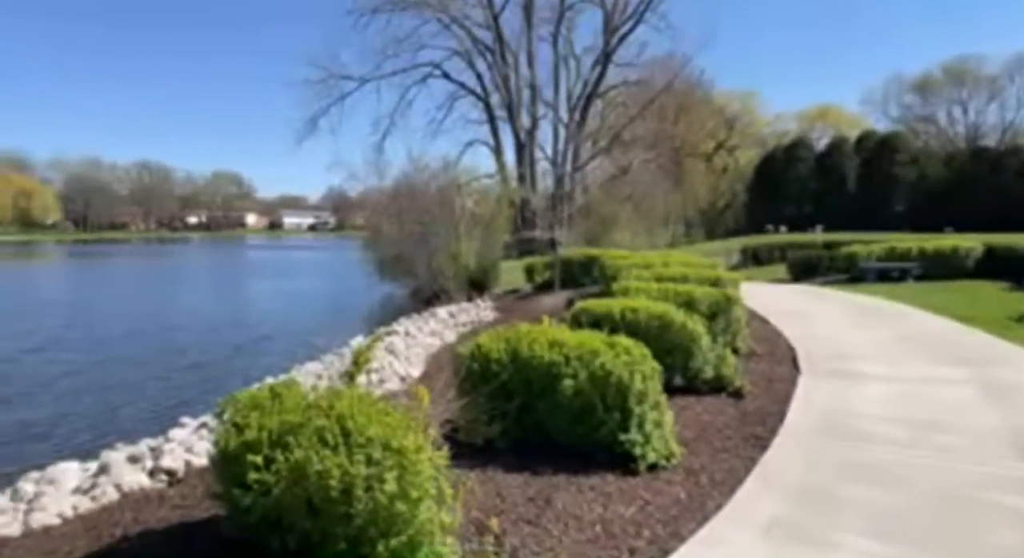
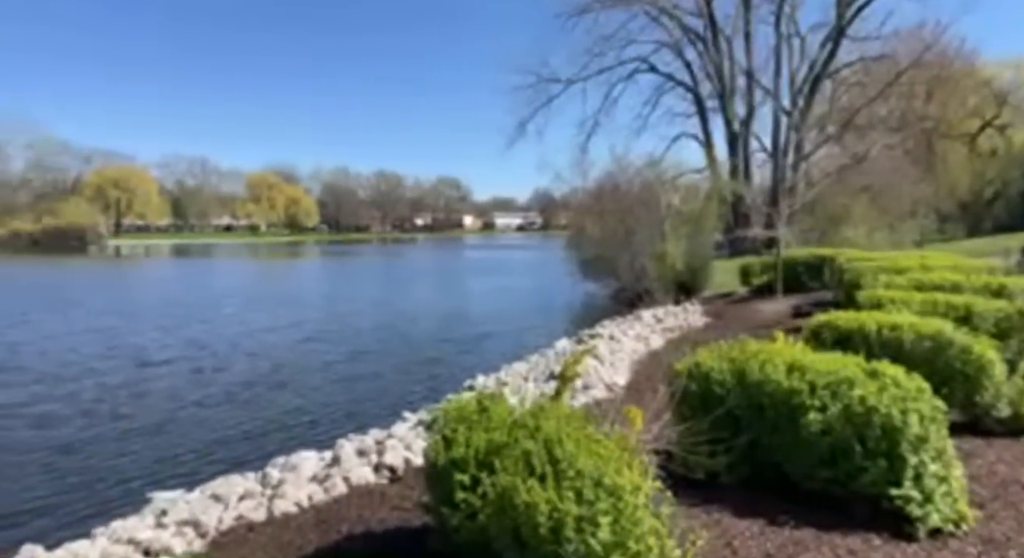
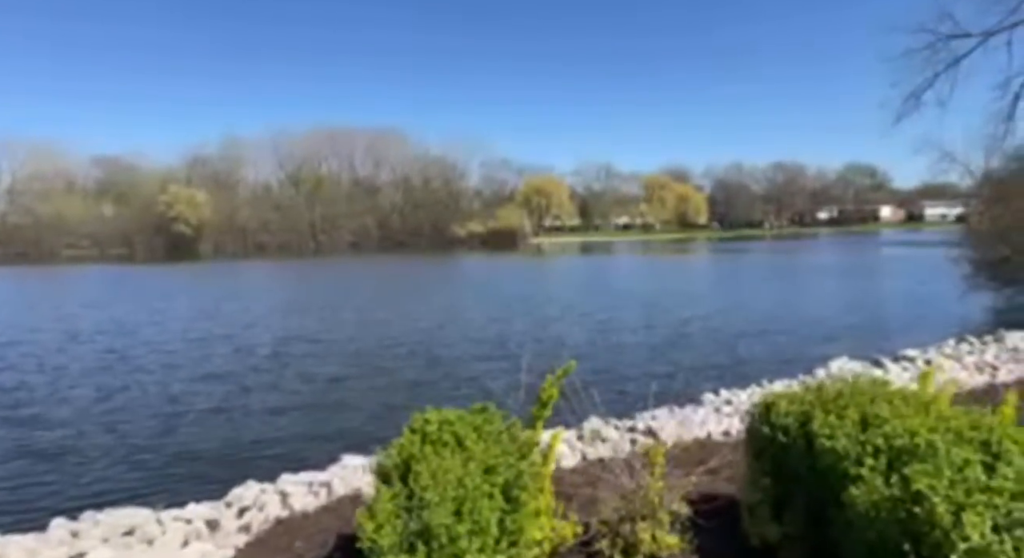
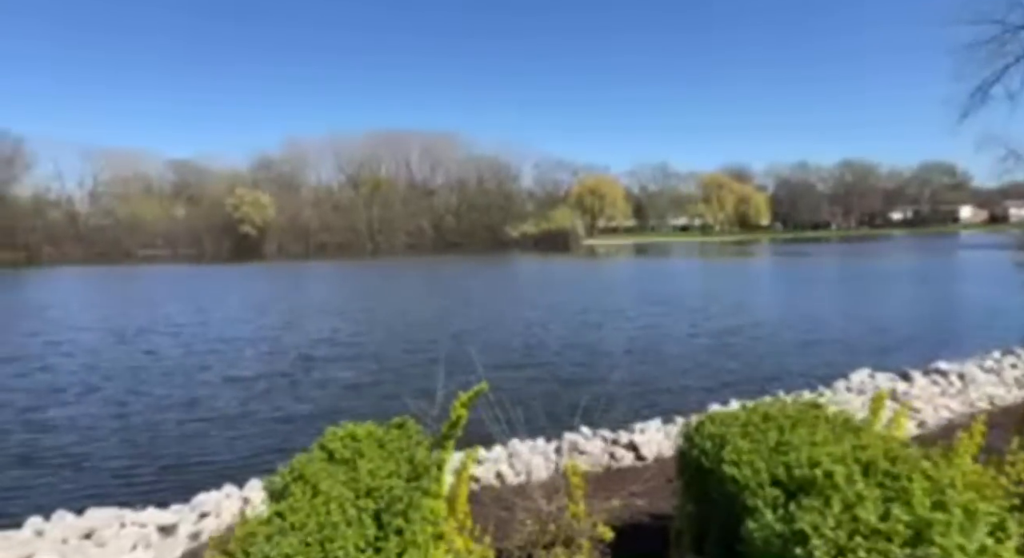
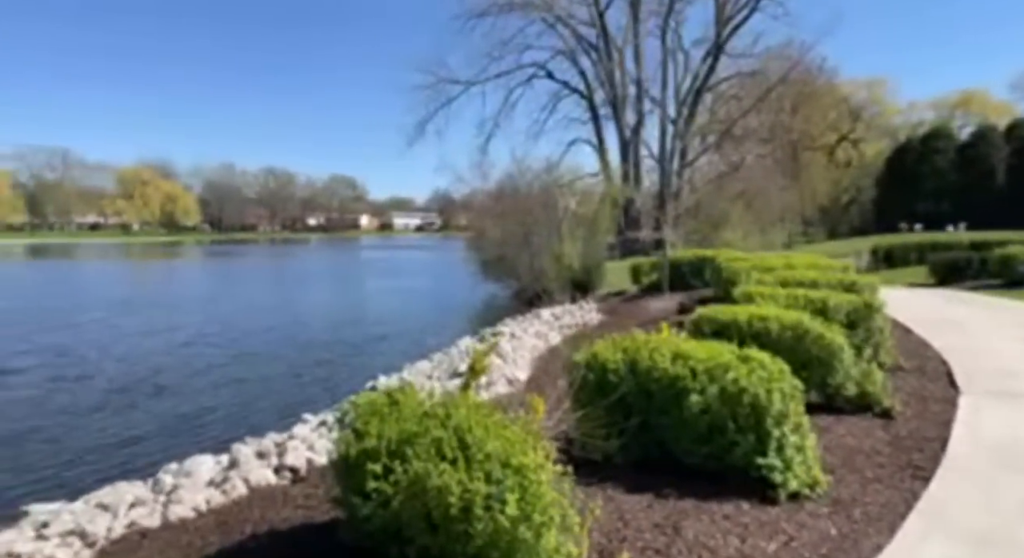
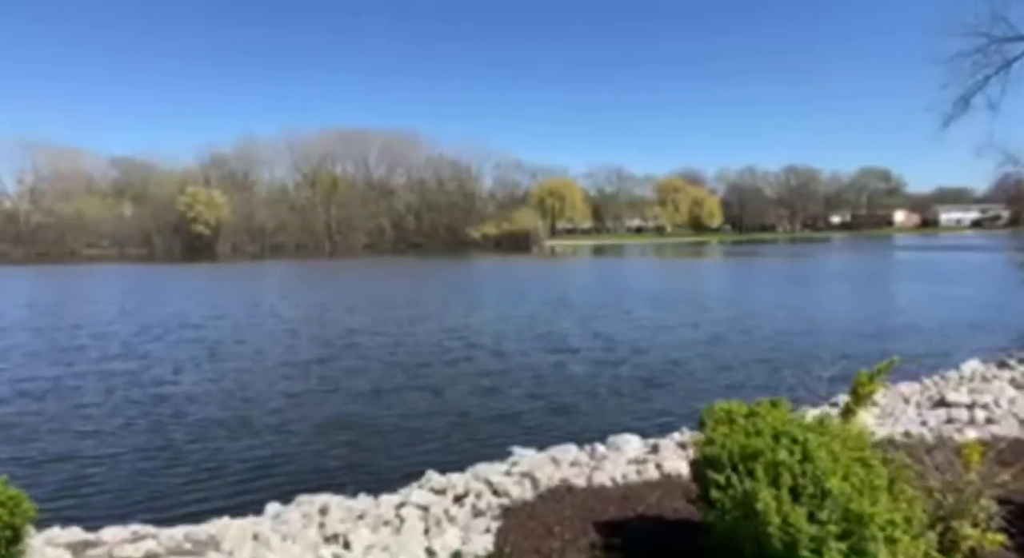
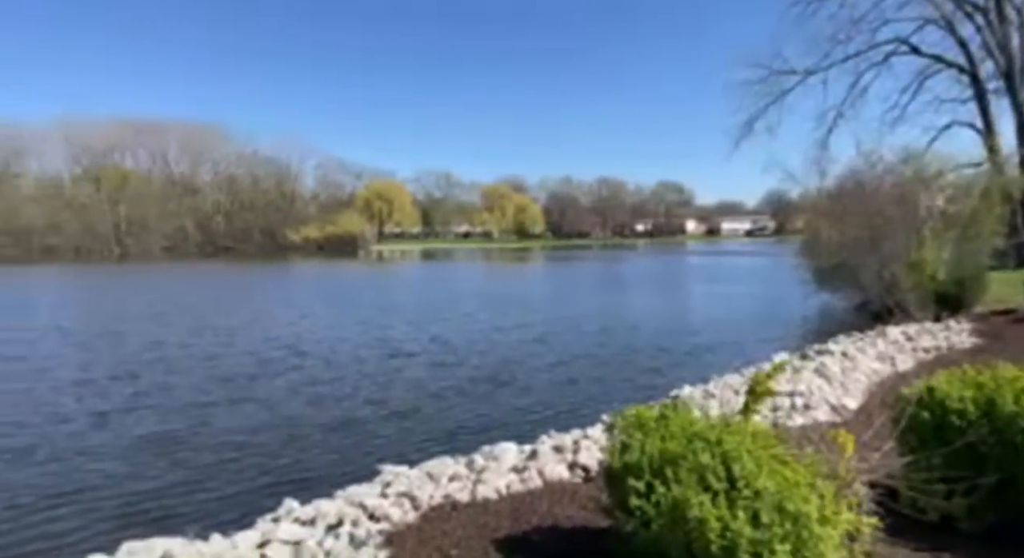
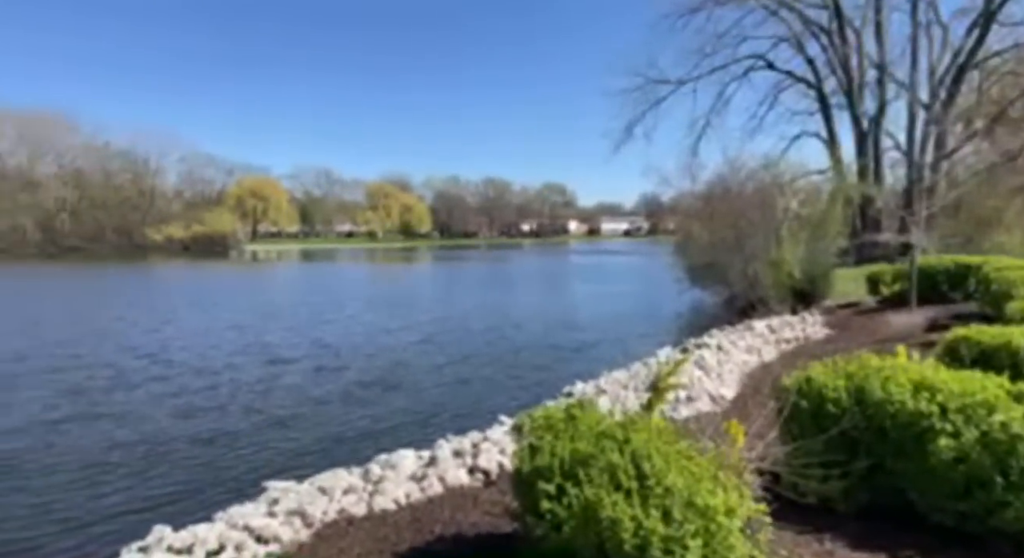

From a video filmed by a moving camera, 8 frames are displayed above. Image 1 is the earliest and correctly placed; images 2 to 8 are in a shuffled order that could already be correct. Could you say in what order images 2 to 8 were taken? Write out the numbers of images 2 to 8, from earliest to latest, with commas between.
5, 2, 8, 7, 6, 3, 4
